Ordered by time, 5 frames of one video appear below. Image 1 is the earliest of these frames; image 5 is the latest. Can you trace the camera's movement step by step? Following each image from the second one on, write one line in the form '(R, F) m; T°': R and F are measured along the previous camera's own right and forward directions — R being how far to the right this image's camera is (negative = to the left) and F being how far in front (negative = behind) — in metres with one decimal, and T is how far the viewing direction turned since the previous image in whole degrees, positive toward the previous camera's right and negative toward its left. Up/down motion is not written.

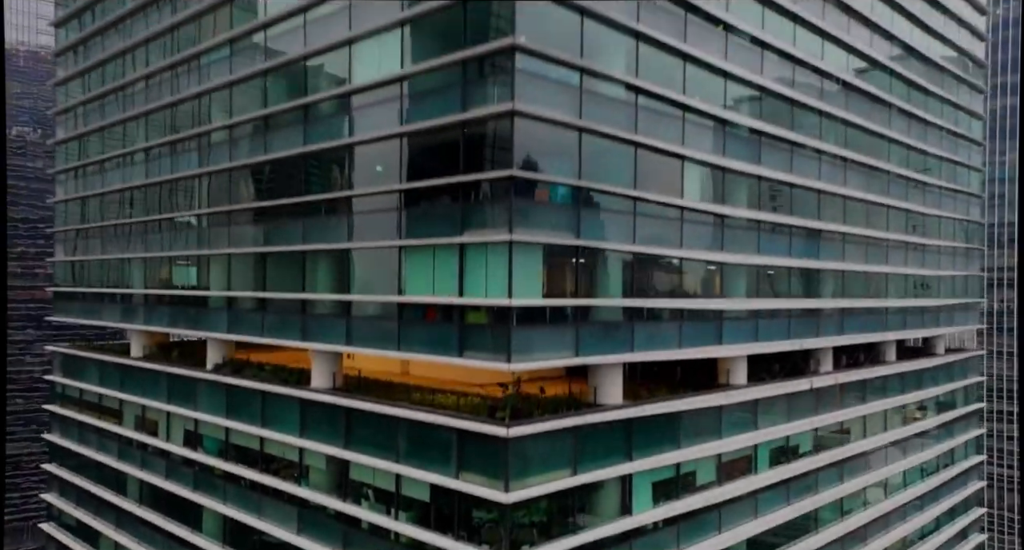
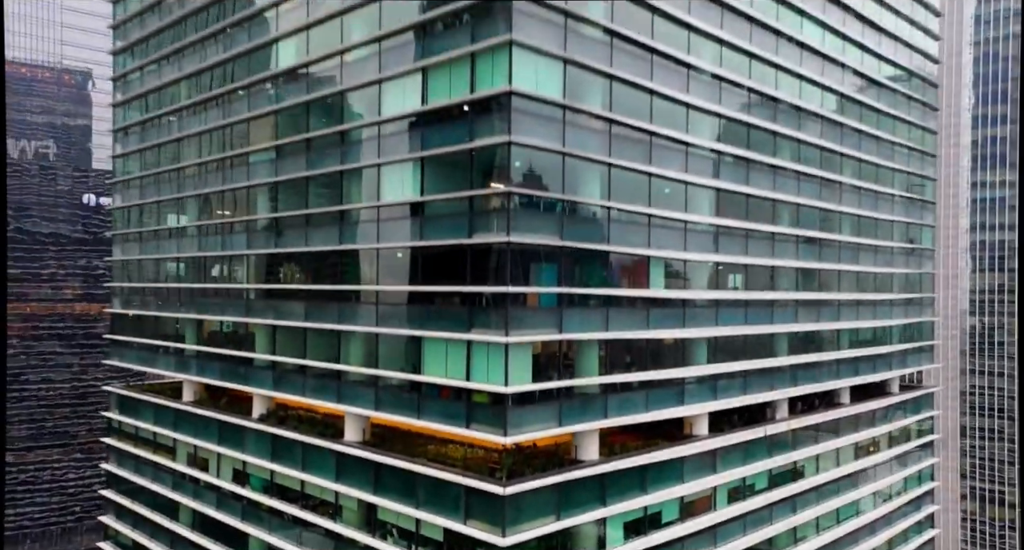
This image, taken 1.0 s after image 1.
(+0.2, -2.8) m; 0°
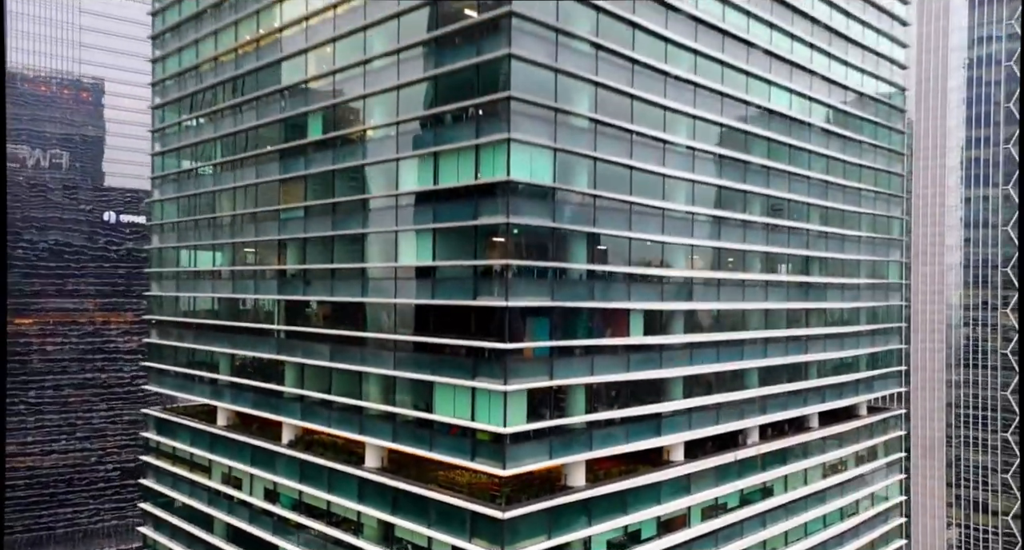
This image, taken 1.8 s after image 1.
(+0.1, -2.4) m; 0°
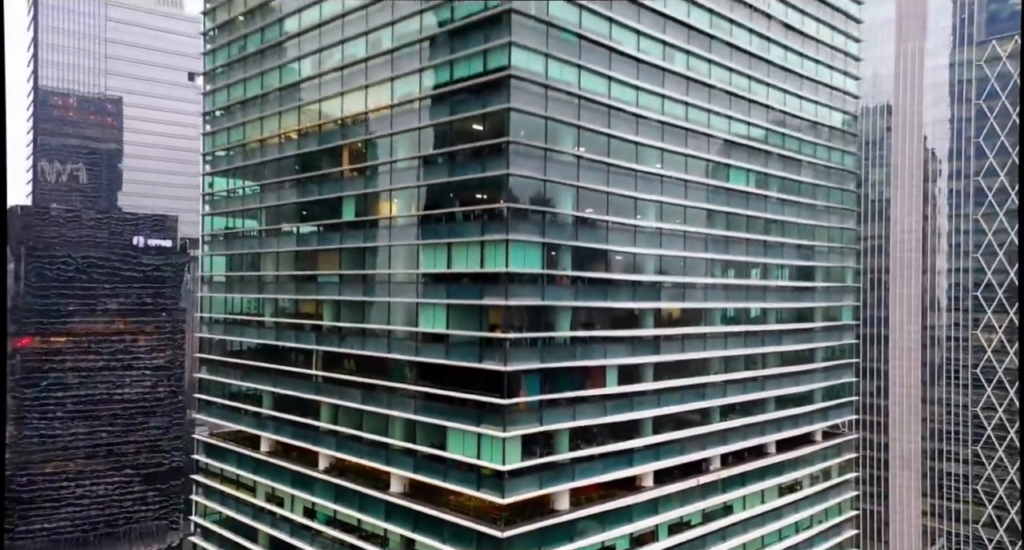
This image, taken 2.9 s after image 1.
(+0.2, -4.0) m; 0°
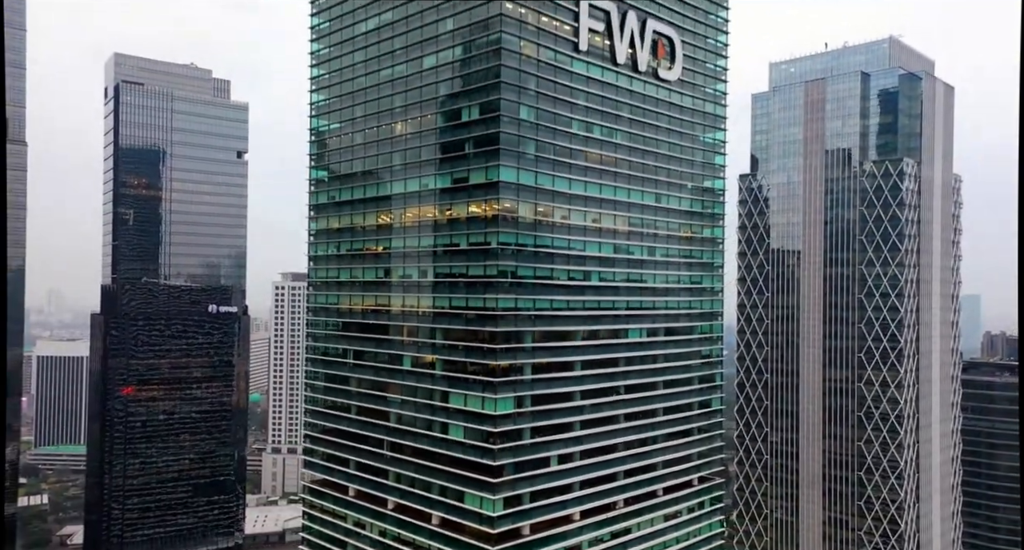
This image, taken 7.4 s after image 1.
(+0.7, -17.6) m; 0°
